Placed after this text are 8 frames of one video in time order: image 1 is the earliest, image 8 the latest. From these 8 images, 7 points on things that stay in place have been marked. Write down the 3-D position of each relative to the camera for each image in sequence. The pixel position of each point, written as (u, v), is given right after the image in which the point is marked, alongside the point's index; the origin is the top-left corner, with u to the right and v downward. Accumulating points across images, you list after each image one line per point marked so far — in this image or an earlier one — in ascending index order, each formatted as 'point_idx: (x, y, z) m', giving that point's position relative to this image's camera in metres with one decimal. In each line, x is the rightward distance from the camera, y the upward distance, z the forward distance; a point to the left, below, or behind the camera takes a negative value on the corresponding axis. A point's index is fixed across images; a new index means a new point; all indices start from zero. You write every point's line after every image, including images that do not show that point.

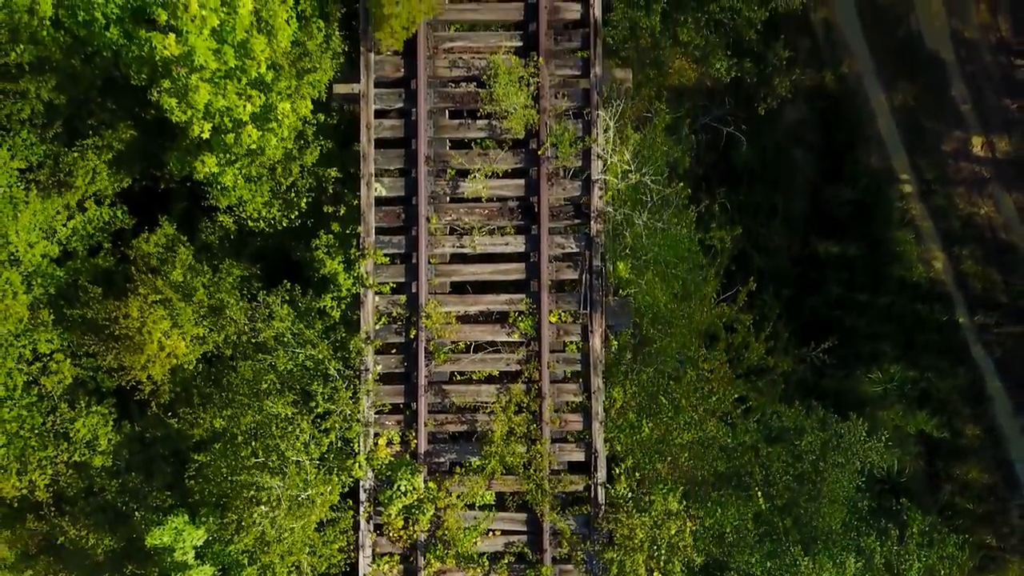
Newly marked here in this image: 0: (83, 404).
0: (-6.6, -1.8, +11.5) m
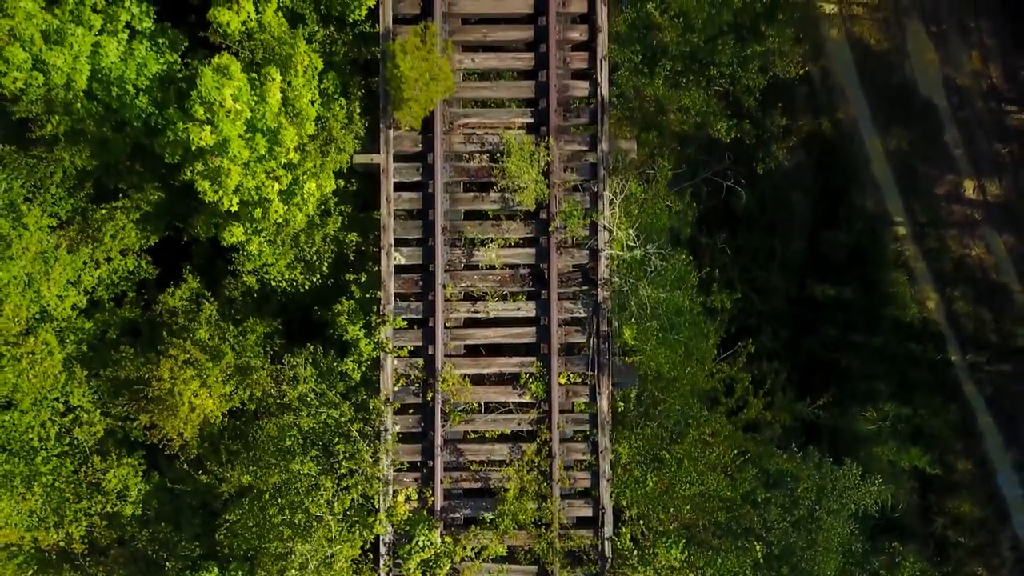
0: (-6.4, -2.7, +12.0) m
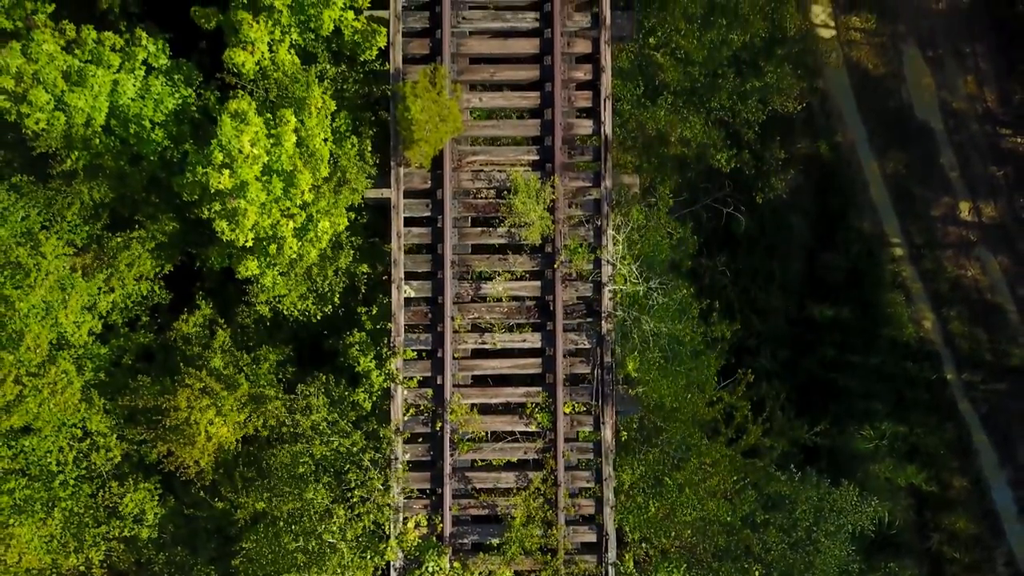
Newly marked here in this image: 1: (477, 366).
0: (-6.3, -3.2, +12.4) m
1: (-0.5, -1.2, +11.2) m
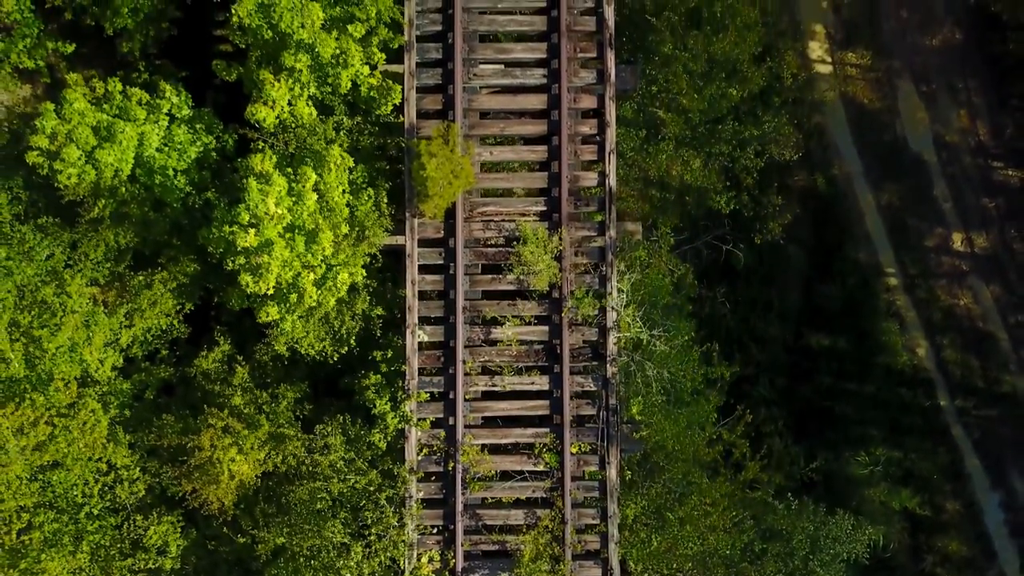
0: (-6.2, -3.9, +12.9) m
1: (-0.4, -1.9, +11.8) m
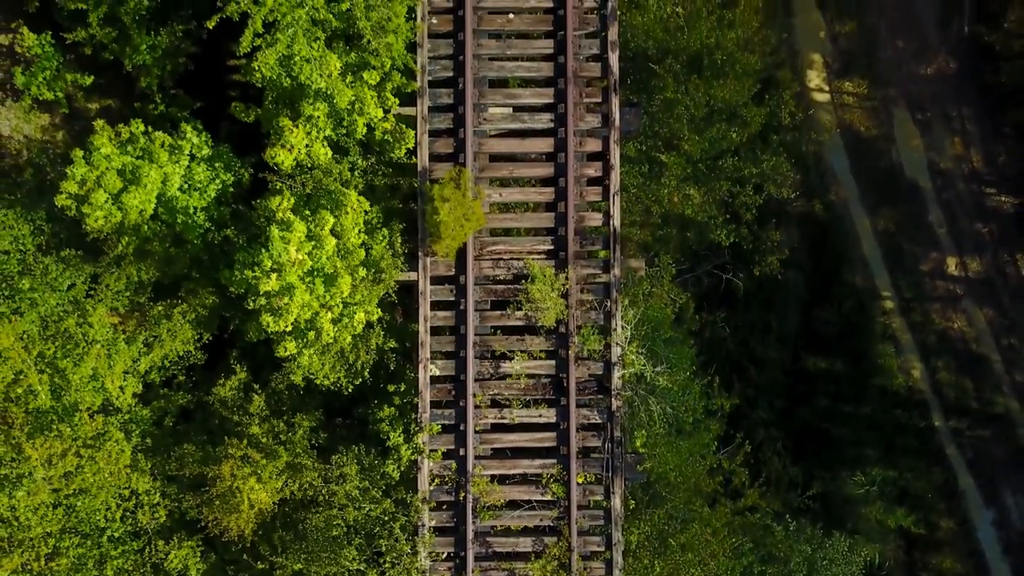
0: (-6.0, -4.5, +13.4) m
1: (-0.3, -2.5, +12.2) m
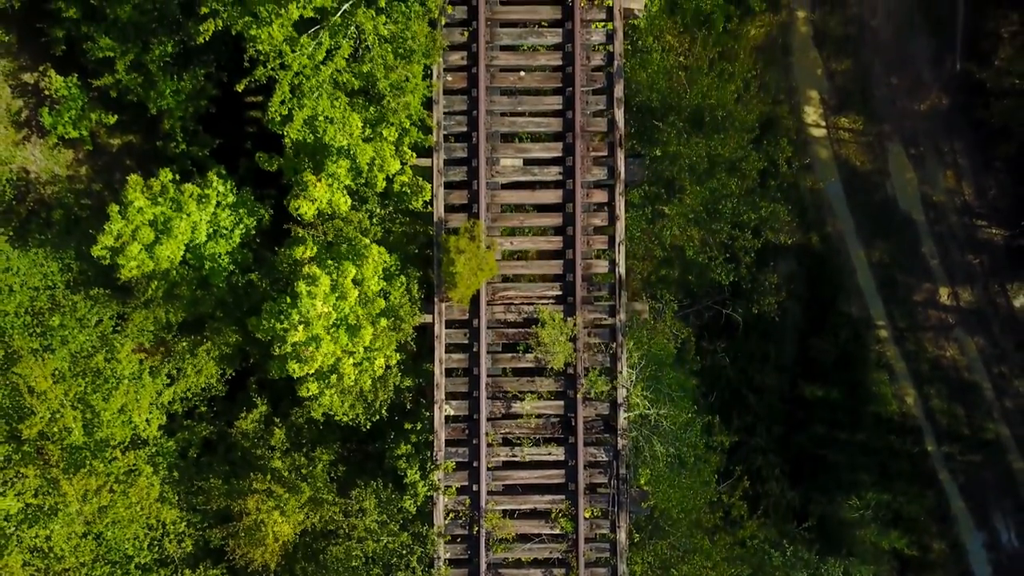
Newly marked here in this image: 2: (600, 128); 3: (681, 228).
0: (-5.9, -5.3, +14.0) m
1: (-0.1, -3.3, +12.9) m
2: (+1.5, +2.8, +13.0) m
3: (+3.3, +1.1, +14.4) m
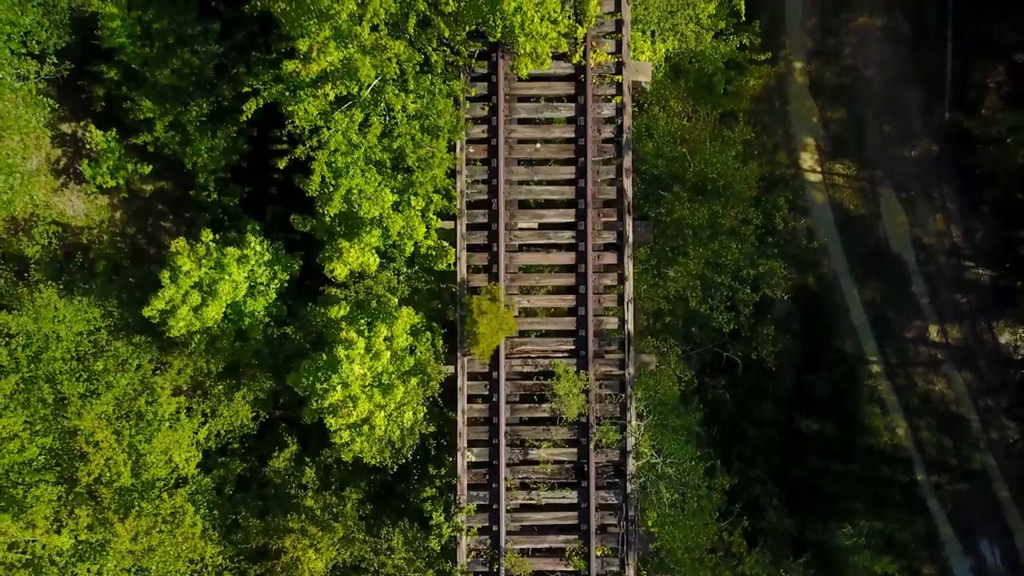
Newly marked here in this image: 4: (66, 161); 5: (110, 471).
0: (-5.5, -6.3, +15.1) m
1: (+0.3, -4.3, +14.0) m
2: (+1.9, +1.7, +14.1) m
3: (+3.6, +0.1, +15.4) m
4: (-10.9, +3.1, +18.0) m
5: (-8.0, -3.6, +14.7) m
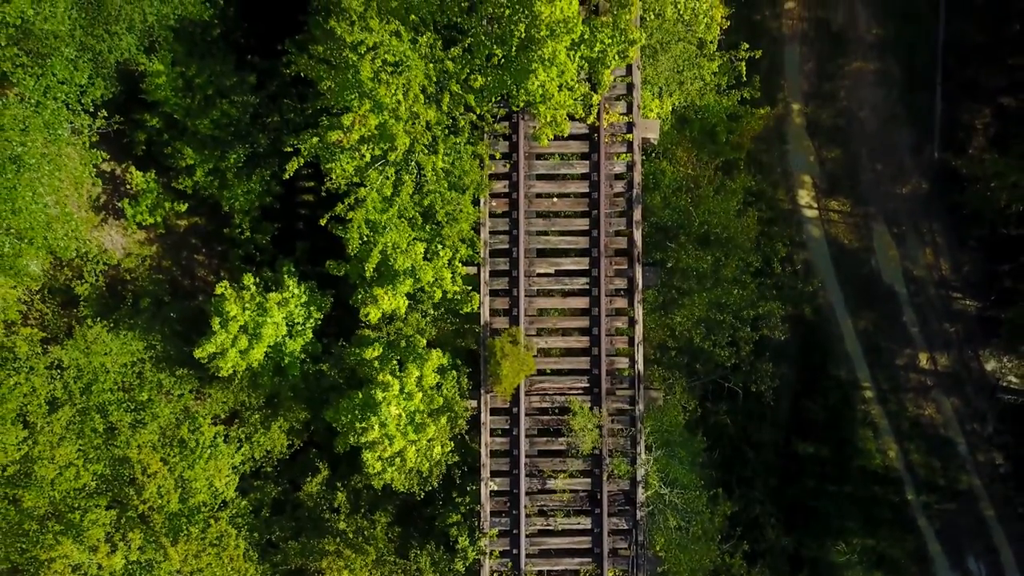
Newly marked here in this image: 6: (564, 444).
0: (-5.2, -7.2, +16.3) m
1: (+0.6, -5.2, +15.2) m
2: (+2.2, +0.9, +15.3) m
3: (+4.0, -0.8, +16.7) m
4: (-10.5, +2.3, +19.2) m
5: (-7.6, -4.5, +15.9) m
6: (+1.1, -3.2, +15.3) m
